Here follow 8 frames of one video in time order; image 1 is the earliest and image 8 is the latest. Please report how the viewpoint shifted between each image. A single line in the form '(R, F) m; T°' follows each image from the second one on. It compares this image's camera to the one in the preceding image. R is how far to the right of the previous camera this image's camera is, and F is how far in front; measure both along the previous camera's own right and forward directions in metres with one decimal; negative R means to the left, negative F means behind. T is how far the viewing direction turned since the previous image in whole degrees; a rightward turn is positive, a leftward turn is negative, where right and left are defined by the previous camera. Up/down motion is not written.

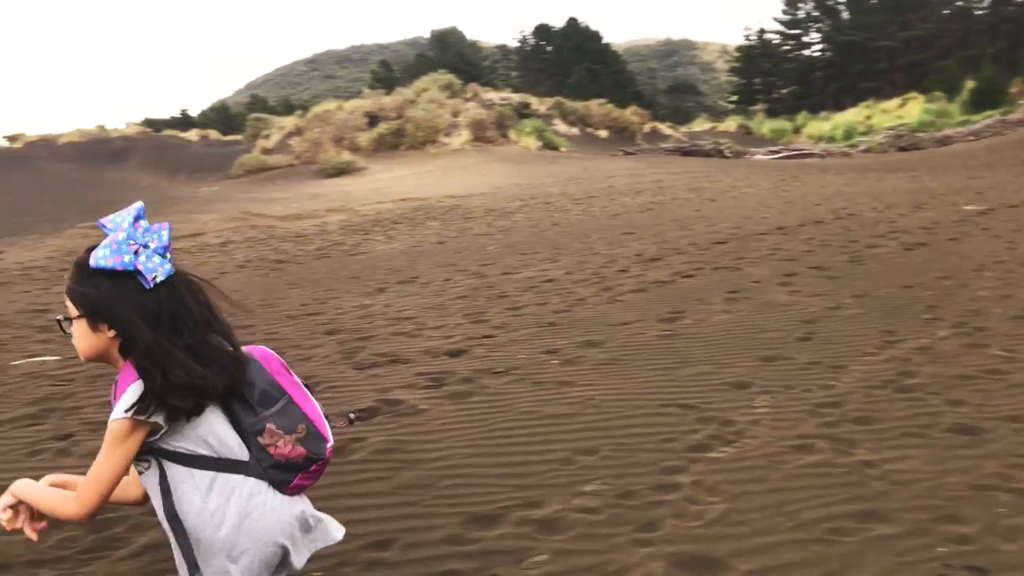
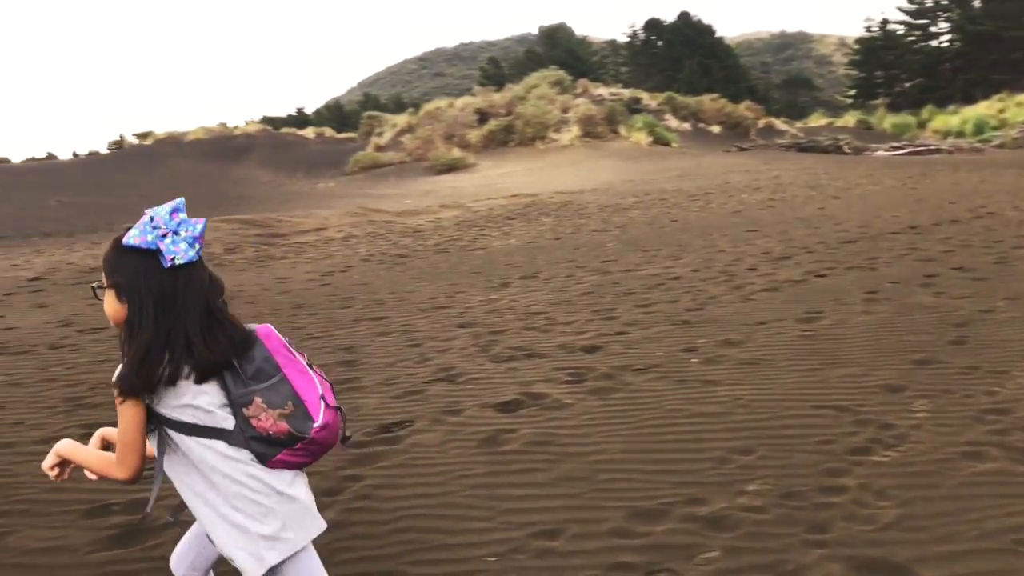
(-0.2, -0.1) m; -6°
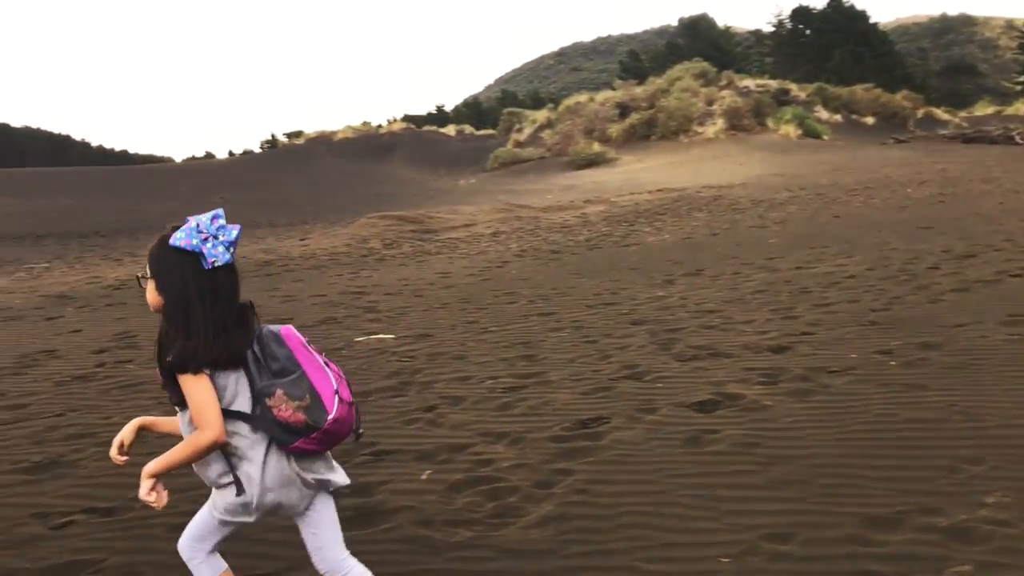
(-0.3, 0.0) m; -8°
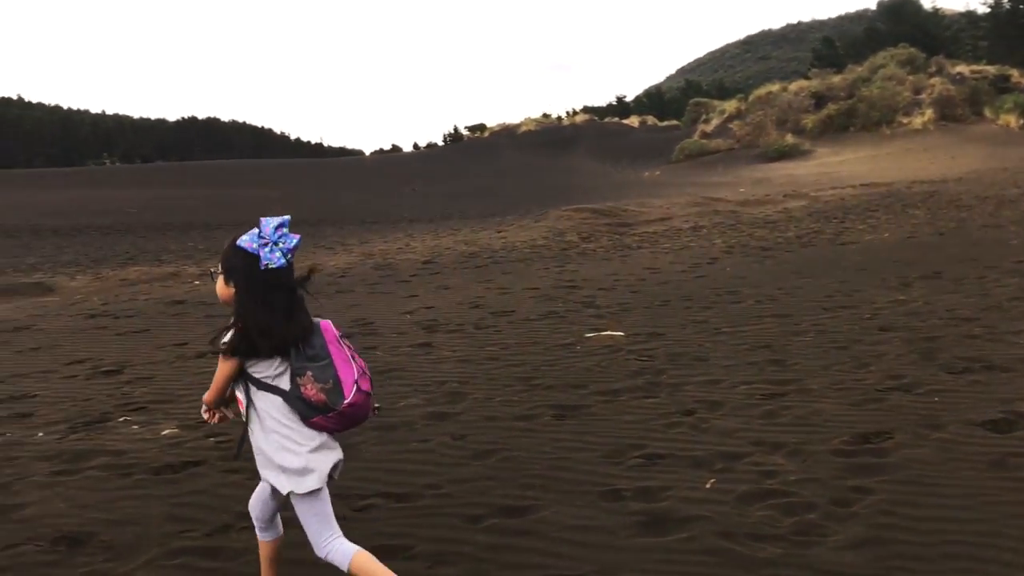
(-0.5, 0.0) m; -11°
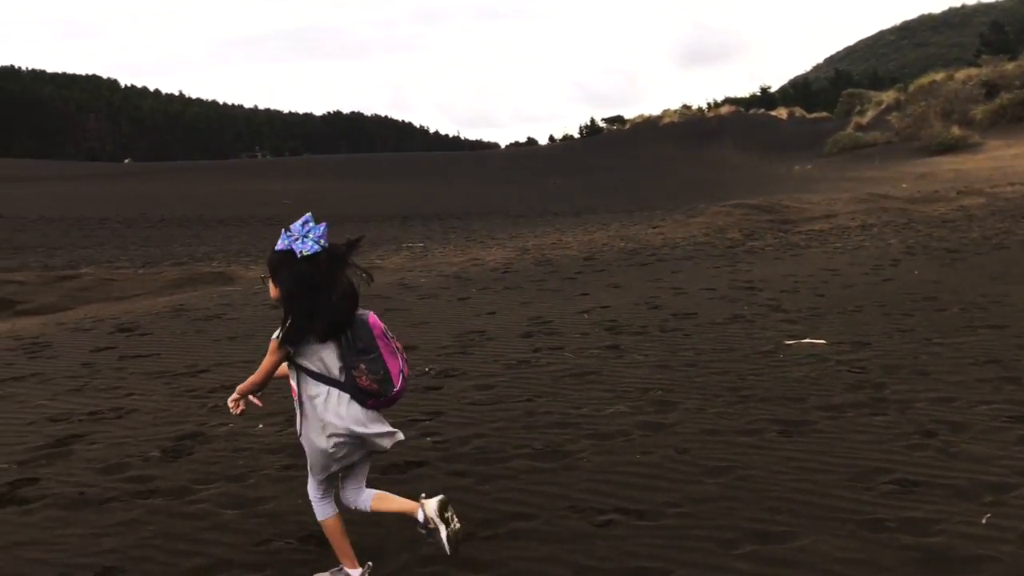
(-0.5, +0.1) m; -8°
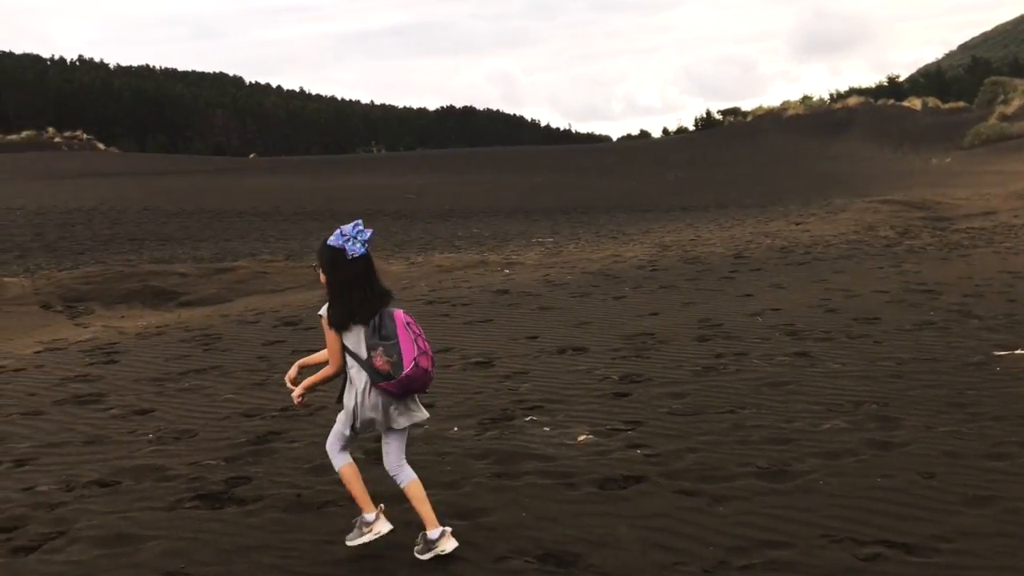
(-0.5, +0.2) m; -7°
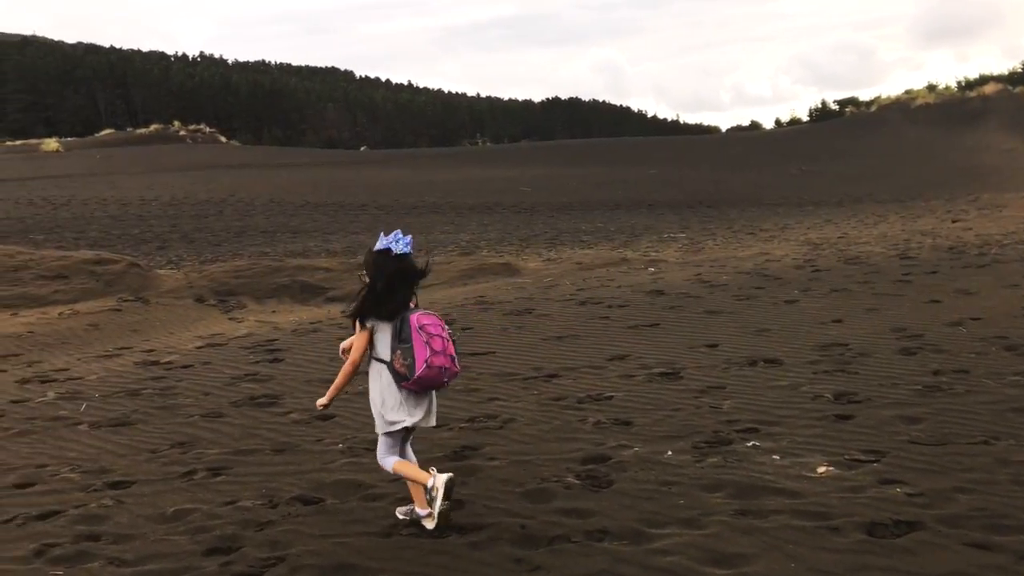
(-0.6, +0.4) m; -6°
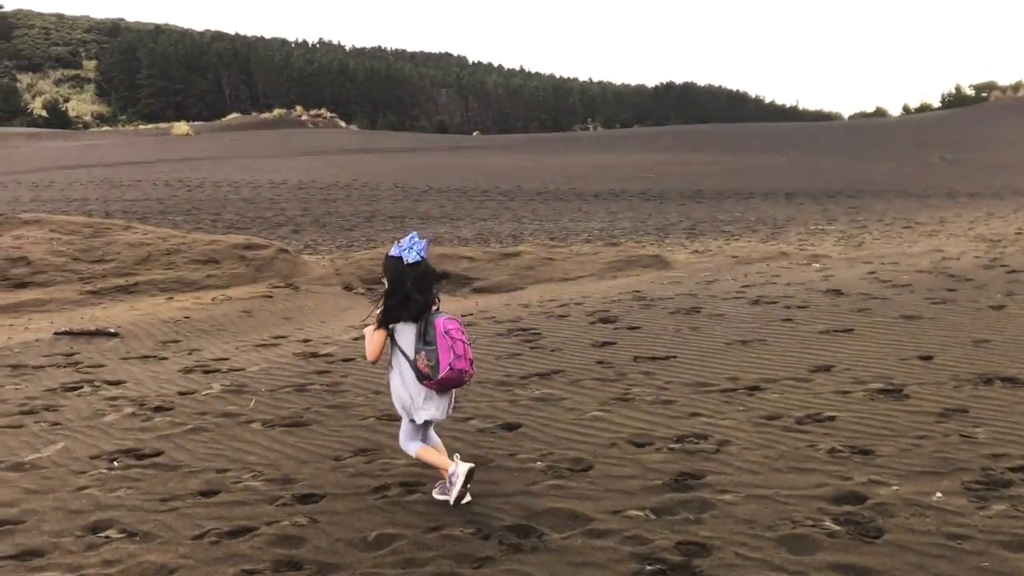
(-0.6, +0.5) m; -7°
